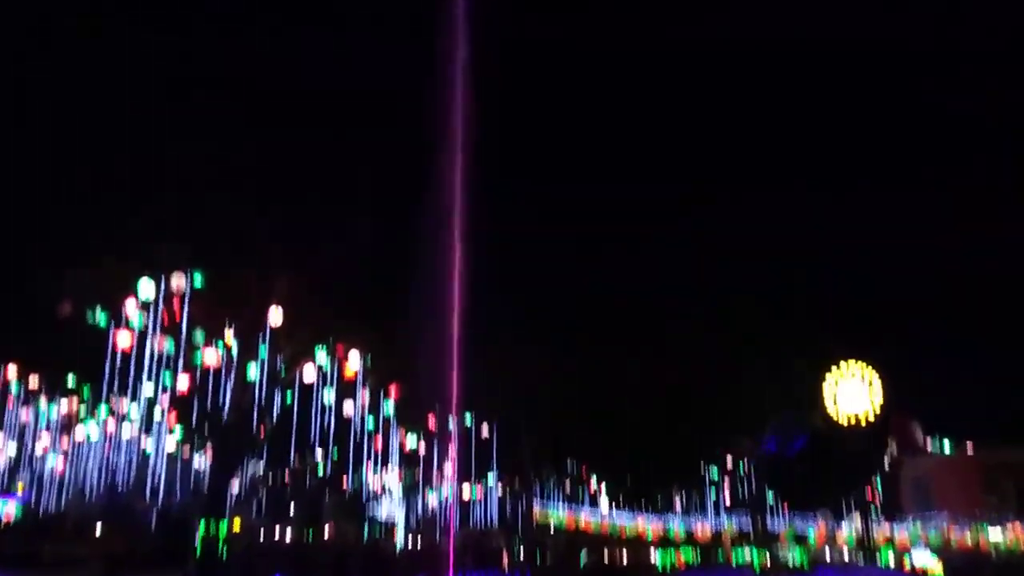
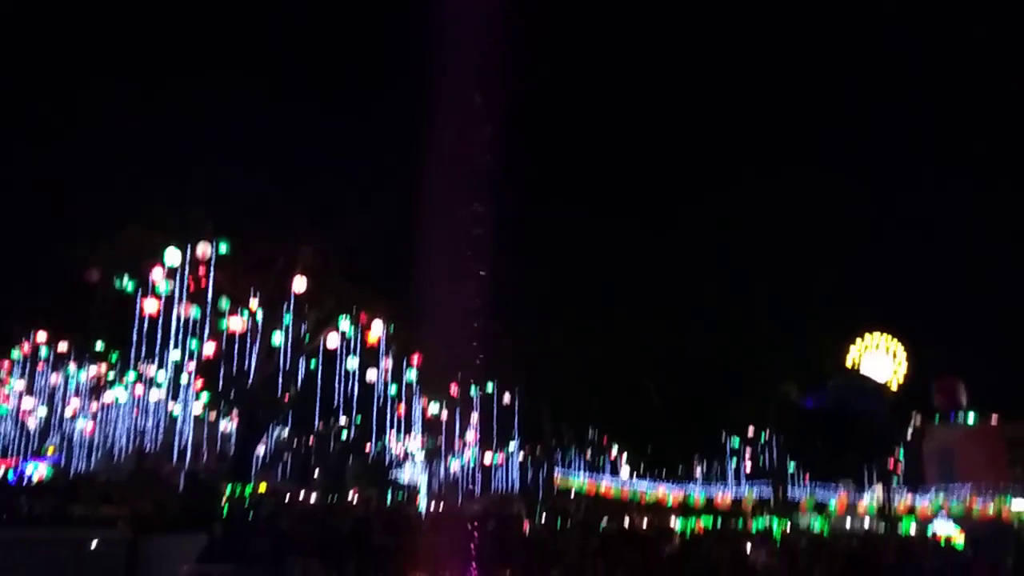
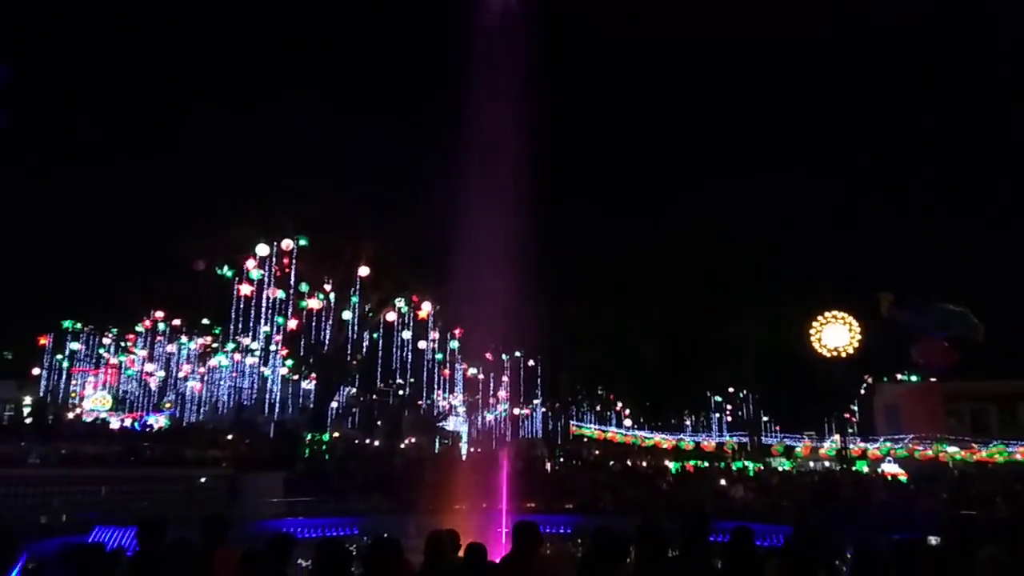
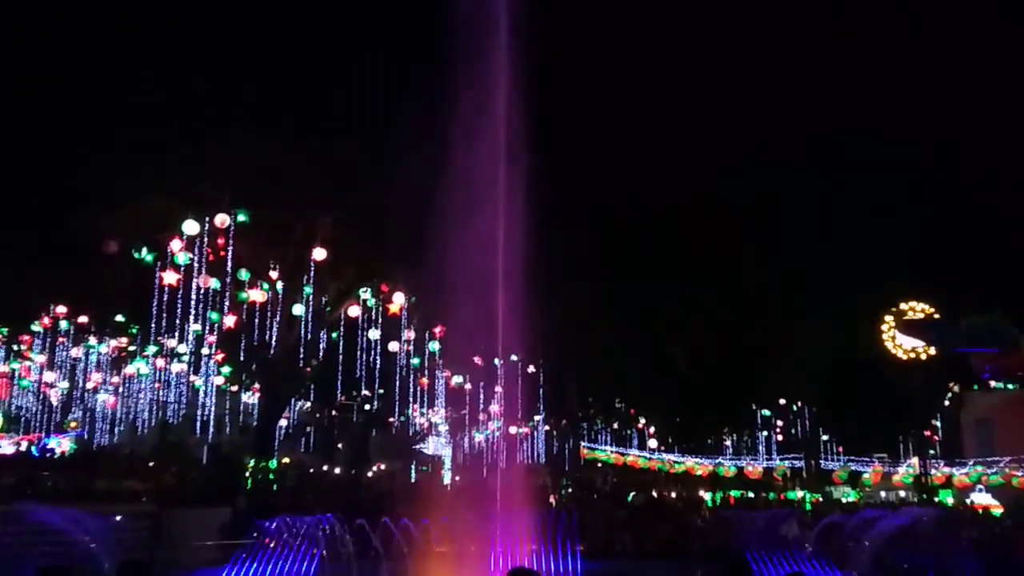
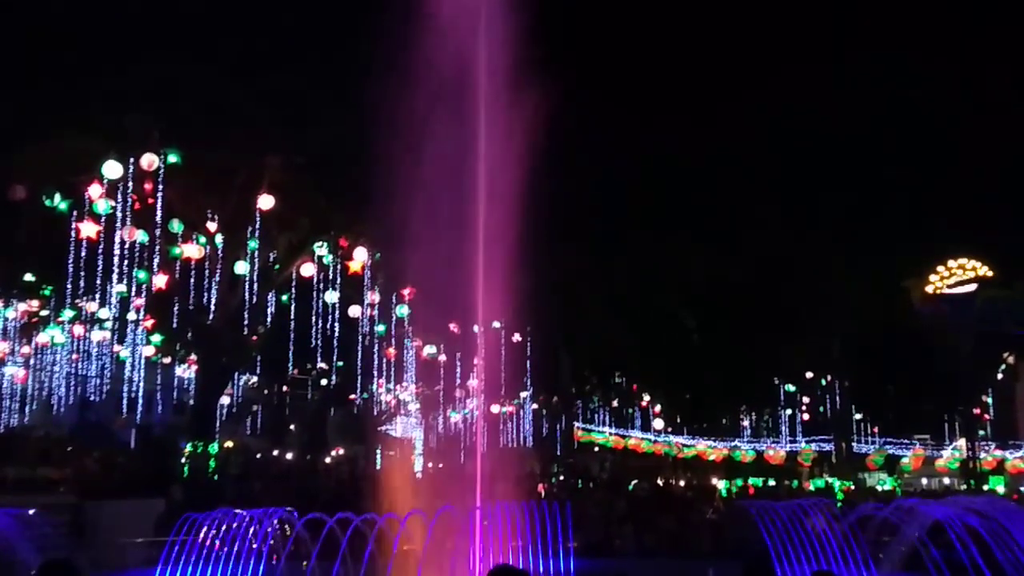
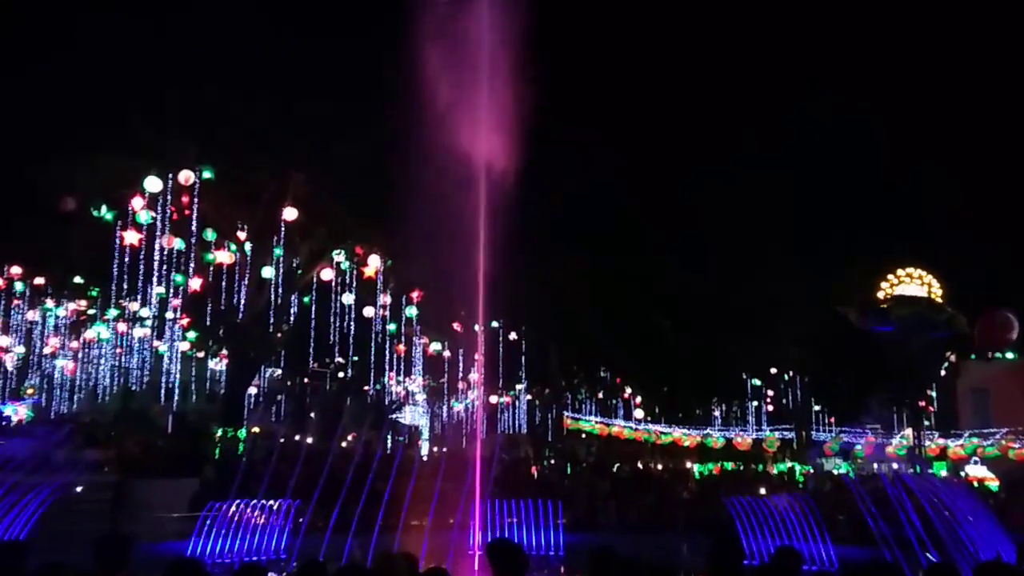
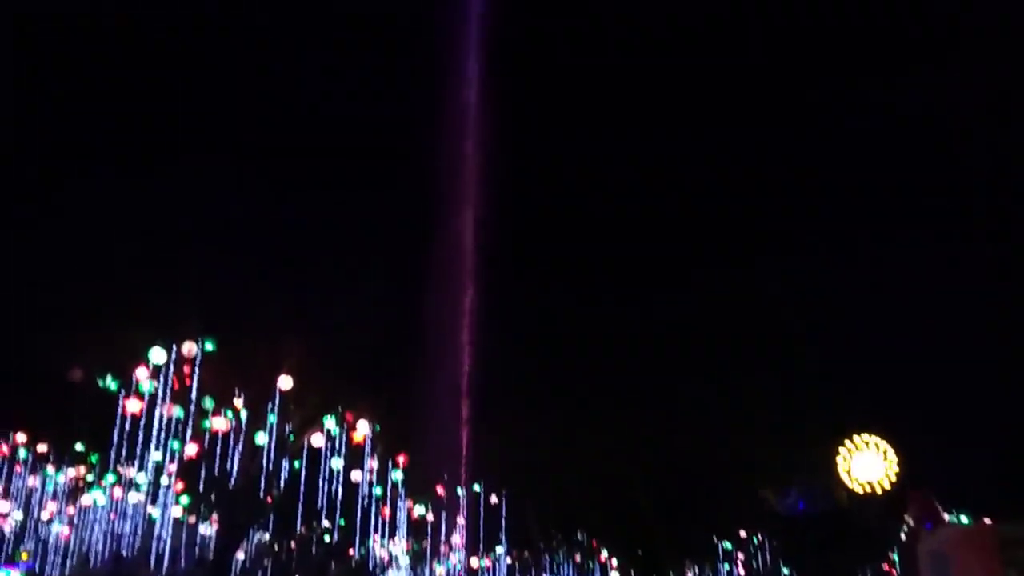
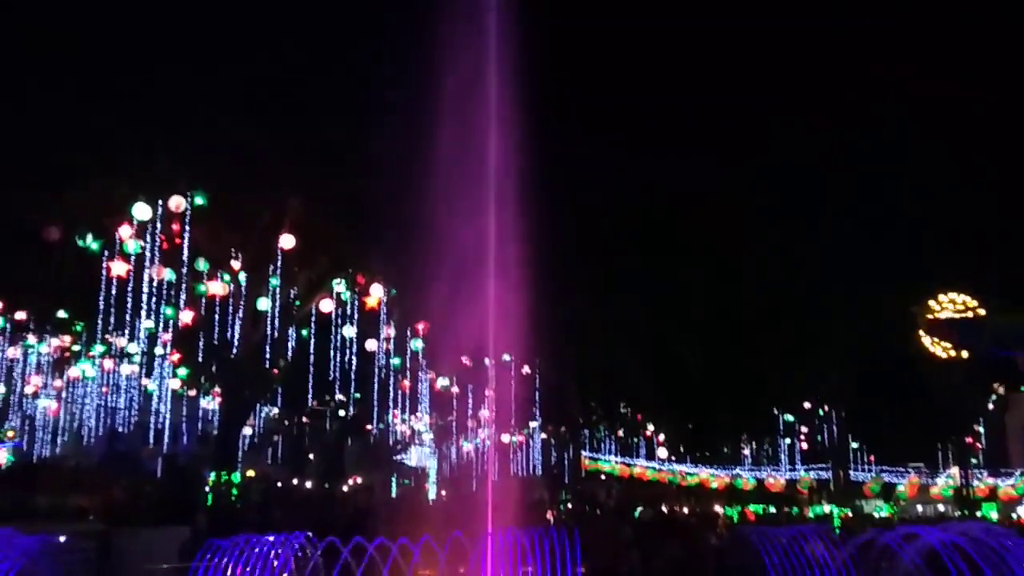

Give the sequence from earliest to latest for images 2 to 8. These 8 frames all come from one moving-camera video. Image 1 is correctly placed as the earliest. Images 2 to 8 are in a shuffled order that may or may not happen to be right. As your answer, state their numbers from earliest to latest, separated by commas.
7, 2, 6, 5, 8, 4, 3
